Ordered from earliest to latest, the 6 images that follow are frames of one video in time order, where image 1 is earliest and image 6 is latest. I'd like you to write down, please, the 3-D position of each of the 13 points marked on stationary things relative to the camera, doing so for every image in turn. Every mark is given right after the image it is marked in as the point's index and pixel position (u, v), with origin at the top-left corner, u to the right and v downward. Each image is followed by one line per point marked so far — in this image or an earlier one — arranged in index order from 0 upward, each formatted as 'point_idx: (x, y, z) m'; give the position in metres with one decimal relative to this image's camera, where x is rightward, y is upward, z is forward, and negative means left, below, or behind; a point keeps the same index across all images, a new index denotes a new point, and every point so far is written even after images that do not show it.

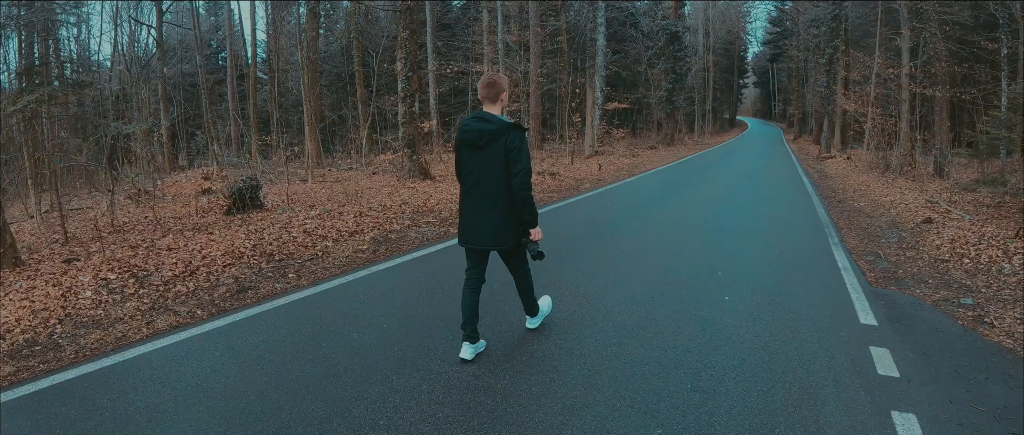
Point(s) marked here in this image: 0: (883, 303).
0: (+3.0, -0.7, +4.9) m
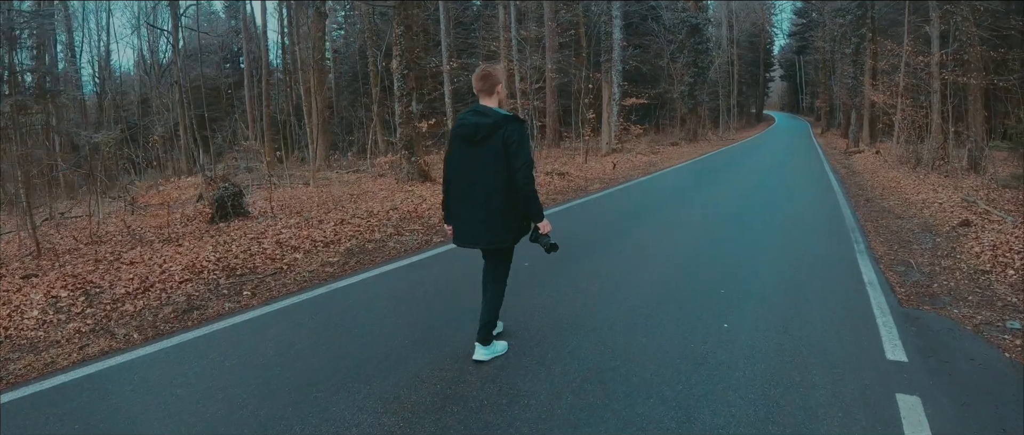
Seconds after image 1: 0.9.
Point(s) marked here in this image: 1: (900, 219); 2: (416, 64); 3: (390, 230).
0: (+2.8, -0.8, +4.1) m
1: (+5.4, 0.0, +8.3) m
2: (-1.8, +2.8, +11.0) m
3: (-1.6, -0.1, +7.5) m
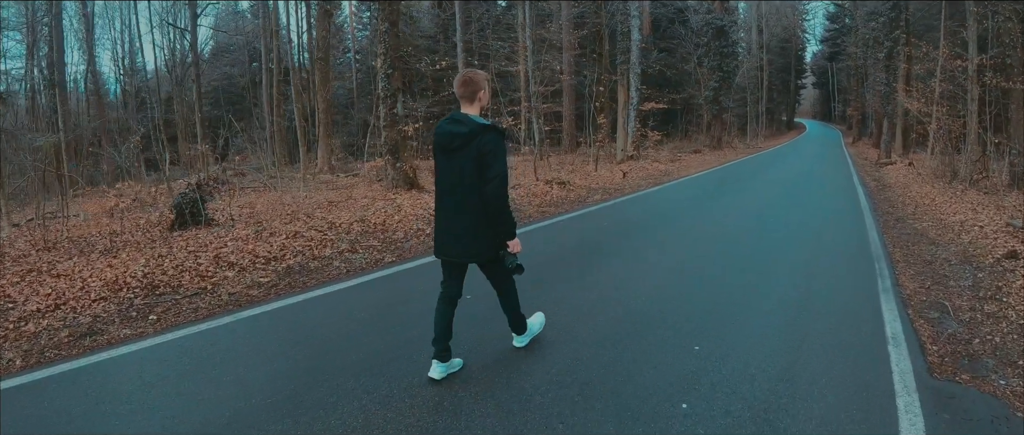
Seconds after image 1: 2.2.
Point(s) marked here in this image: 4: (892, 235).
0: (+2.3, -1.0, +3.1) m
1: (+5.1, -0.3, +7.2) m
2: (-1.9, +2.7, +10.2) m
3: (-1.9, -0.3, +6.7) m
4: (+5.0, -0.3, +7.9) m
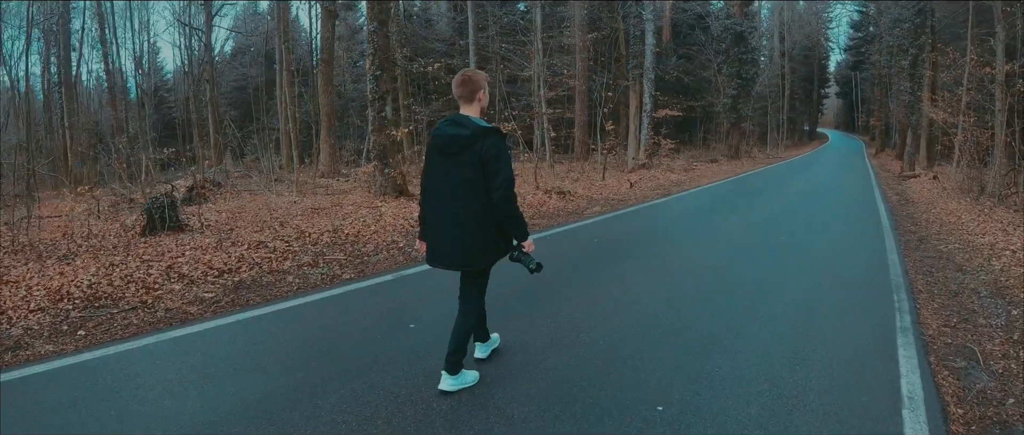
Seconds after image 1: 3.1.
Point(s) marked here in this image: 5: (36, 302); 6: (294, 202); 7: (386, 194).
0: (+1.9, -1.1, +2.5) m
1: (+4.9, -0.6, +6.5) m
2: (-2.0, +2.5, +9.7) m
3: (-2.1, -0.4, +6.2) m
4: (+4.8, -0.5, +7.2) m
5: (-4.4, -0.8, +5.5) m
6: (-4.3, +0.3, +11.7) m
7: (-2.1, +0.4, +10.0) m
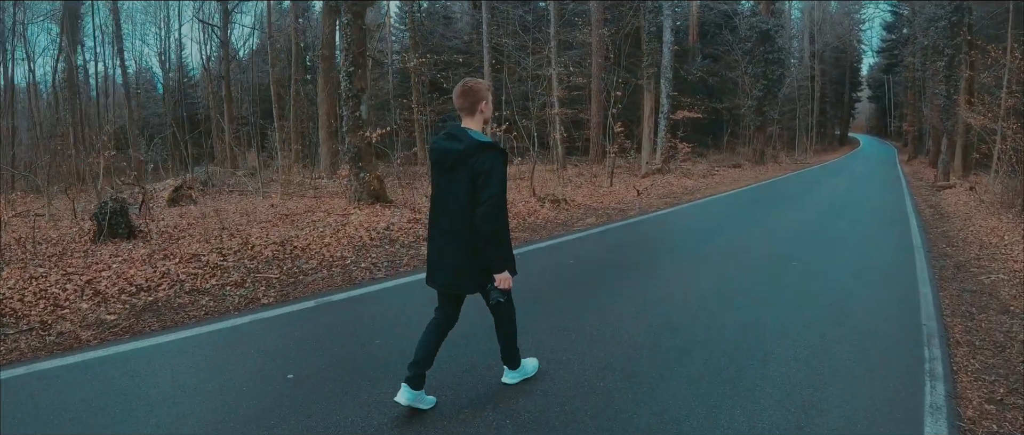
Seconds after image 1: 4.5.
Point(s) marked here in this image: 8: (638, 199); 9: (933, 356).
0: (+1.4, -1.3, +1.6) m
1: (+4.5, -0.8, +5.5) m
2: (-2.2, +2.4, +9.0) m
3: (-2.5, -0.5, +5.4) m
4: (+4.5, -0.7, +6.2) m
5: (-4.8, -0.9, +4.9) m
6: (-4.4, +0.2, +11.1) m
7: (-2.3, +0.3, +9.3) m
8: (+3.0, +0.5, +14.3) m
9: (+3.0, -0.9, +4.3) m
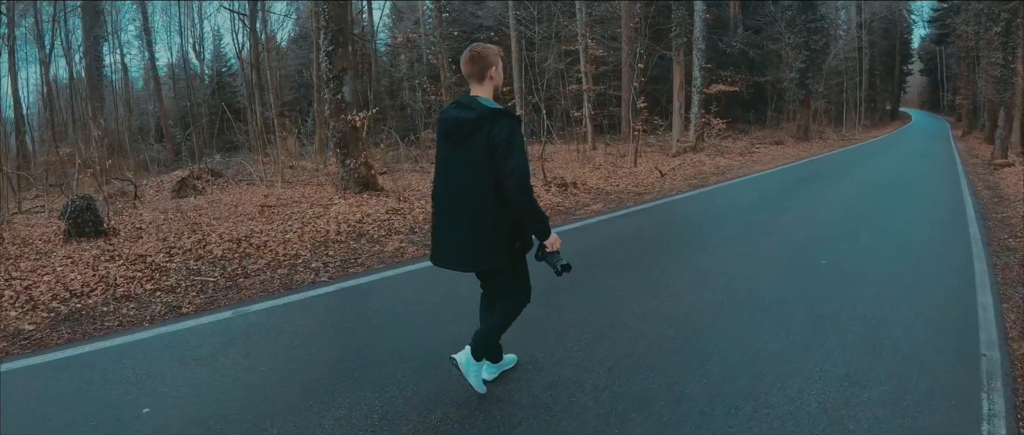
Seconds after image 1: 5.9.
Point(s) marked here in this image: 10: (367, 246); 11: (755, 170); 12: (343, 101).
0: (+1.0, -1.3, +0.9) m
1: (+4.3, -0.7, +4.5) m
2: (-2.2, +2.6, +8.3) m
3: (-2.7, -0.5, +4.9) m
4: (+4.3, -0.6, +5.2) m
5: (-5.0, -0.9, +4.5) m
6: (-4.3, +0.4, +10.6) m
7: (-2.3, +0.5, +8.7) m
8: (+3.3, +0.8, +13.4) m
9: (+2.7, -0.9, +3.5) m
10: (-1.3, -0.3, +5.5) m
11: (+6.8, +1.3, +17.0) m
12: (-2.3, +1.7, +8.4) m
